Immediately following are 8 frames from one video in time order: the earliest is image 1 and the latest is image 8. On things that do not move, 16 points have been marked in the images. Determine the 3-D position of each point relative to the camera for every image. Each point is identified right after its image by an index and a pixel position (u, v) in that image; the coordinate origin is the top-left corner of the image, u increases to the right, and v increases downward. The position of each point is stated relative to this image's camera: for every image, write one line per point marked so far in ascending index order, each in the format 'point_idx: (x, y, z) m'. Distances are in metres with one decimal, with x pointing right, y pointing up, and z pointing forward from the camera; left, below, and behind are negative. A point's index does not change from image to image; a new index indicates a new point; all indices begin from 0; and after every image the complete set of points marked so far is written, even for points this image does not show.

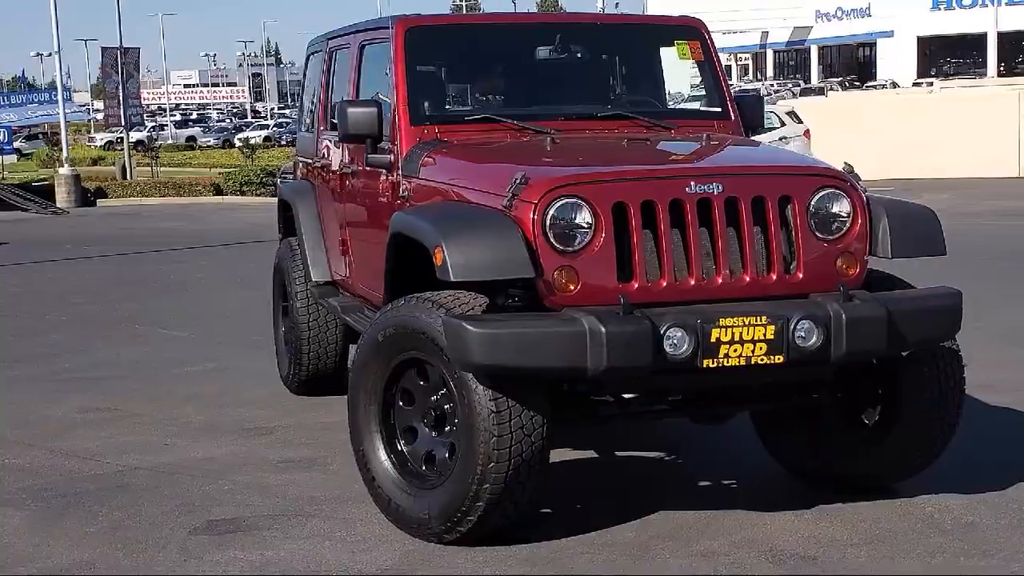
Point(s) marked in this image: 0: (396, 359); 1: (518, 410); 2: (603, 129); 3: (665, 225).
0: (-0.4, -0.3, +5.1) m
1: (0.0, -0.4, +4.7) m
2: (+0.4, +0.7, +6.1) m
3: (+0.5, +0.2, +4.8) m
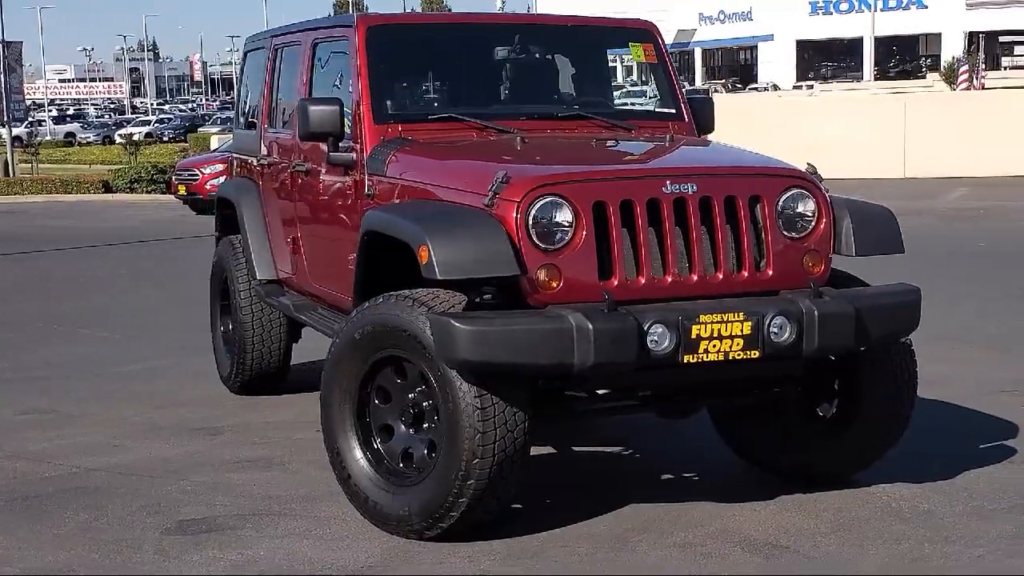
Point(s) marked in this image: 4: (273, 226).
0: (-0.5, -0.3, +5.1) m
1: (0.0, -0.4, +4.8) m
2: (+0.2, +0.7, +6.2) m
3: (+0.5, +0.2, +4.9) m
4: (-1.3, +0.3, +7.4) m
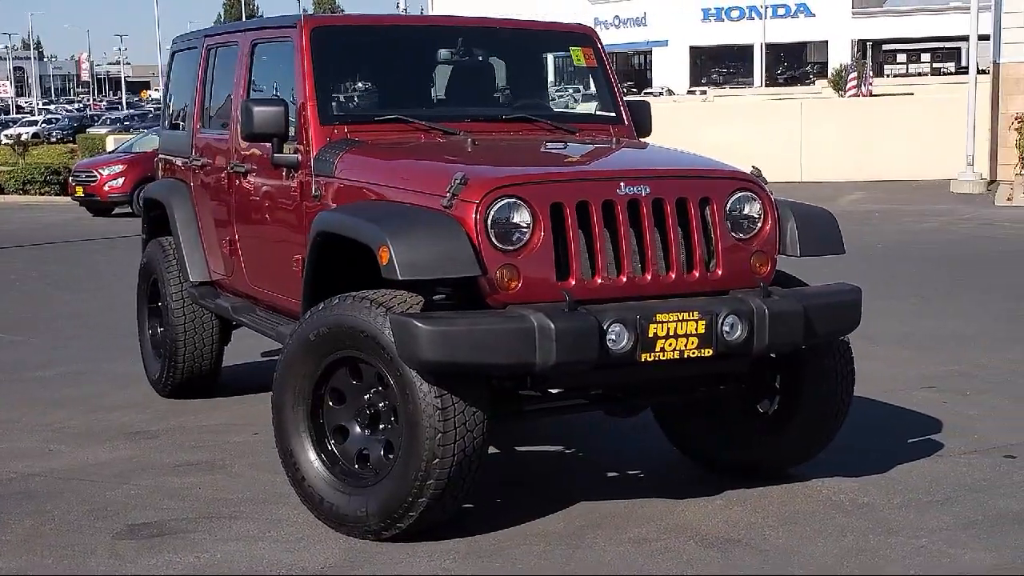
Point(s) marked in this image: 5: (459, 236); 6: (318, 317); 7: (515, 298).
0: (-0.7, -0.3, +5.1) m
1: (-0.2, -0.4, +4.8) m
2: (0.0, +0.7, +6.2) m
3: (+0.3, +0.2, +5.0) m
4: (-1.7, +0.3, +7.3) m
5: (-0.2, +0.2, +4.8) m
6: (-0.7, -0.1, +5.1) m
7: (0.0, 0.0, +4.9) m
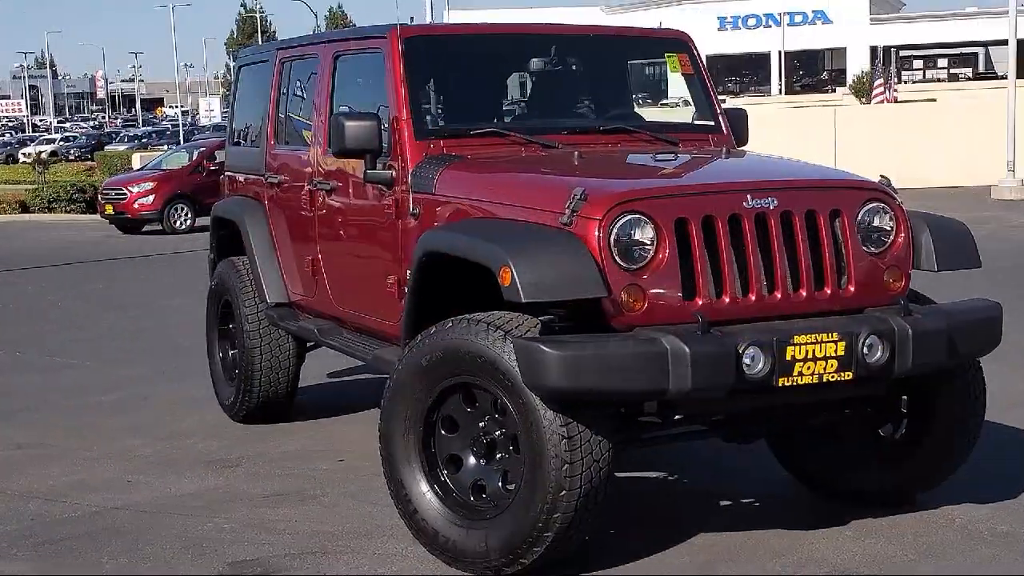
0: (-0.3, -0.4, +4.9) m
1: (+0.3, -0.5, +4.5) m
2: (+0.4, +0.6, +6.0) m
3: (+0.7, +0.2, +4.7) m
4: (-1.2, +0.2, +7.1) m
5: (+0.2, +0.1, +4.6) m
6: (-0.3, -0.2, +4.9) m
7: (+0.4, -0.1, +4.6) m
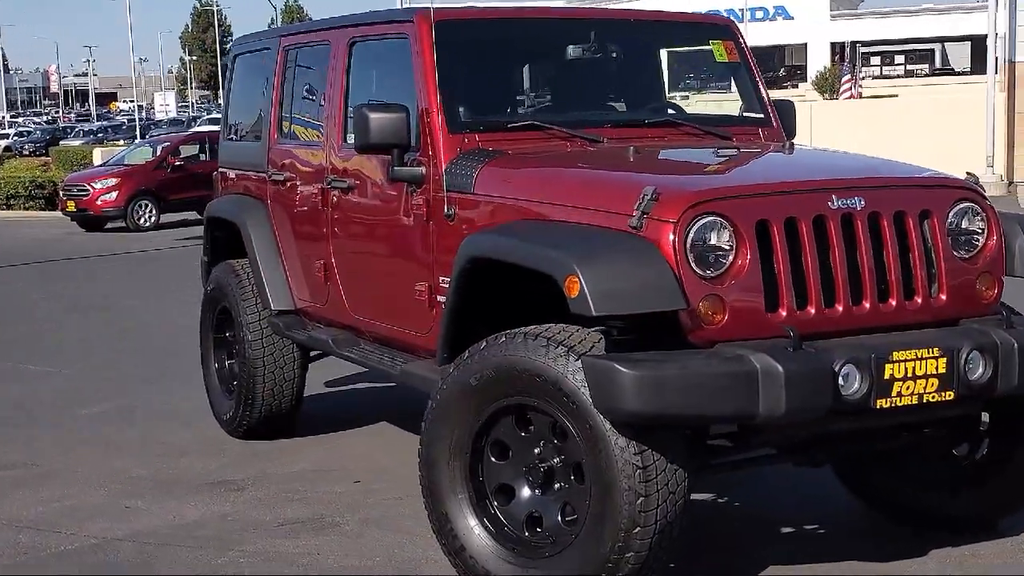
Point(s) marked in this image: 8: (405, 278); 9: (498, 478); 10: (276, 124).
0: (-0.1, -0.4, +4.4) m
1: (+0.5, -0.5, +4.1) m
2: (+0.6, +0.6, +5.5) m
3: (+0.9, +0.1, +4.2) m
4: (-1.1, +0.2, +6.5) m
5: (+0.4, +0.1, +4.1) m
6: (-0.1, -0.2, +4.4) m
7: (+0.6, -0.1, +4.1) m
8: (-0.4, 0.0, +5.4) m
9: (0.0, -0.6, +4.4) m
10: (-1.2, +0.8, +6.7) m
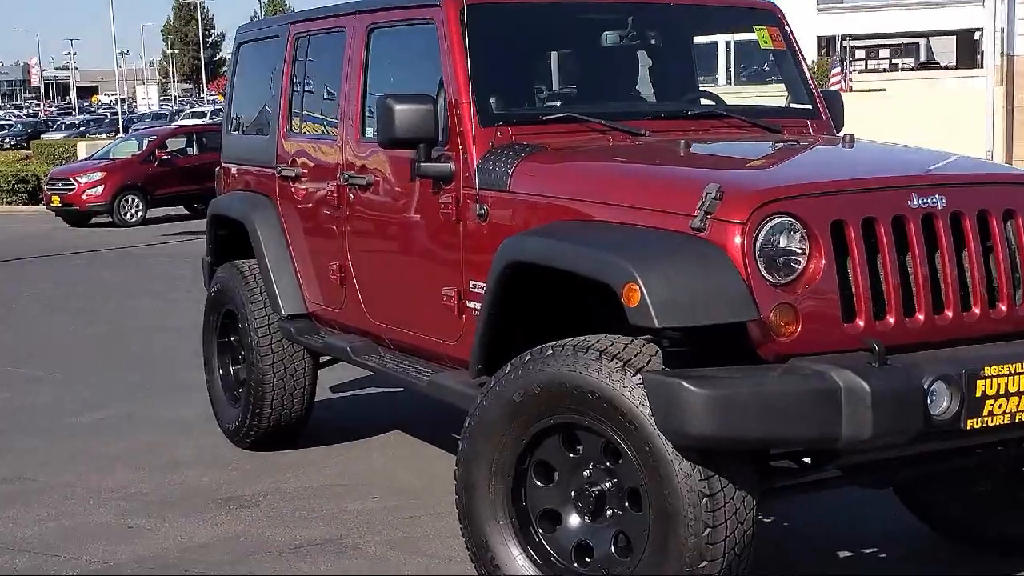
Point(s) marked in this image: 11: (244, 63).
0: (+0.1, -0.4, +4.0) m
1: (+0.6, -0.5, +3.7) m
2: (+0.7, +0.6, +5.1) m
3: (+1.1, +0.1, +3.9) m
4: (-1.0, +0.2, +6.1) m
5: (+0.6, +0.1, +3.7) m
6: (0.0, -0.2, +4.0) m
7: (+0.8, -0.2, +3.8) m
8: (-0.3, 0.0, +5.0) m
9: (+0.1, -0.6, +4.0) m
10: (-1.1, +0.8, +6.3) m
11: (-1.4, +1.2, +7.1) m
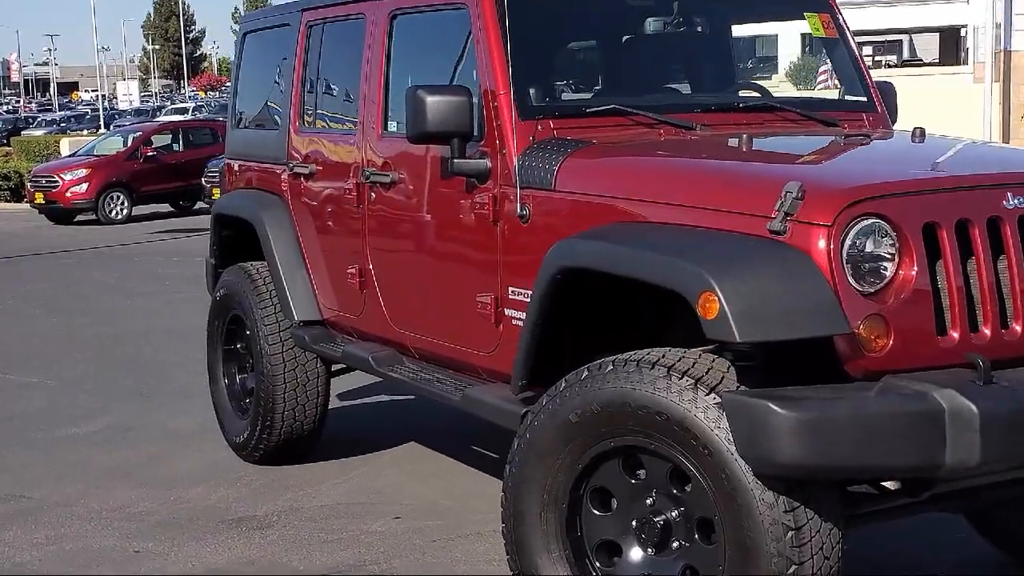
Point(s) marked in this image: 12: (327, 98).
0: (+0.2, -0.4, +3.6) m
1: (+0.8, -0.6, +3.3) m
2: (+0.8, +0.6, +4.8) m
3: (+1.2, +0.1, +3.5) m
4: (-0.9, +0.2, +5.8) m
5: (+0.7, 0.0, +3.3) m
6: (+0.2, -0.3, +3.6) m
7: (+0.9, -0.2, +3.4) m
8: (-0.2, 0.0, +4.7) m
9: (+0.2, -0.7, +3.7) m
10: (-0.9, +0.8, +5.9) m
11: (-1.3, +1.2, +6.7) m
12: (-0.8, +0.8, +5.7) m
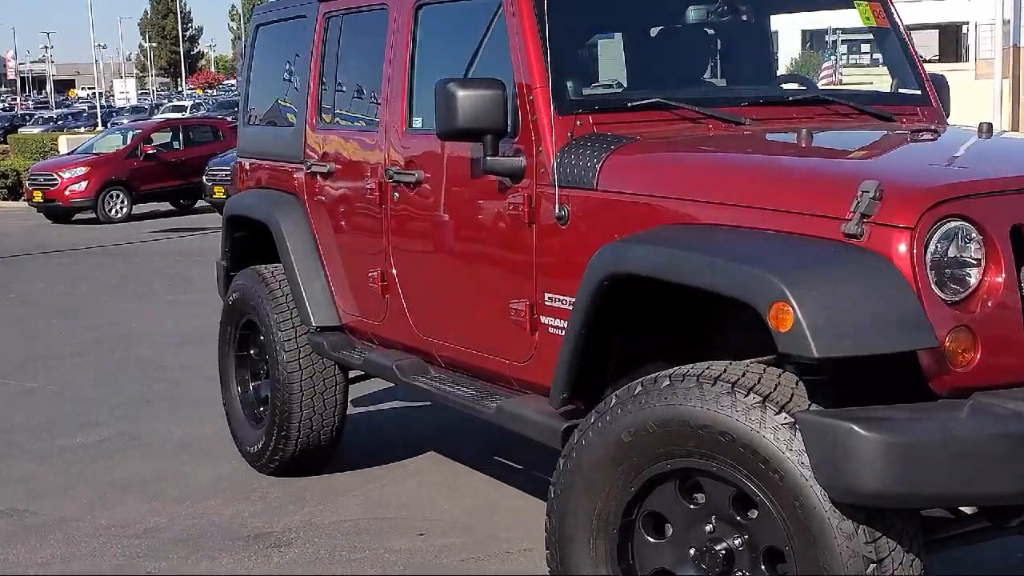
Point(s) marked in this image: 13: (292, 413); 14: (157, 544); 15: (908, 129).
0: (+0.3, -0.4, +3.3) m
1: (+0.9, -0.6, +3.0) m
2: (+0.9, +0.6, +4.5) m
3: (+1.3, +0.1, +3.2) m
4: (-0.7, +0.1, +5.5) m
5: (+0.8, 0.0, +3.1) m
6: (+0.3, -0.3, +3.3) m
7: (+1.1, -0.2, +3.1) m
8: (-0.1, 0.0, +4.4) m
9: (+0.4, -0.7, +3.4) m
10: (-0.8, +0.8, +5.6) m
11: (-1.2, +1.1, +6.4) m
12: (-0.7, +0.8, +5.4) m
13: (-0.9, -0.5, +5.6) m
14: (-1.3, -1.0, +5.0) m
15: (+1.3, +0.5, +4.5) m
